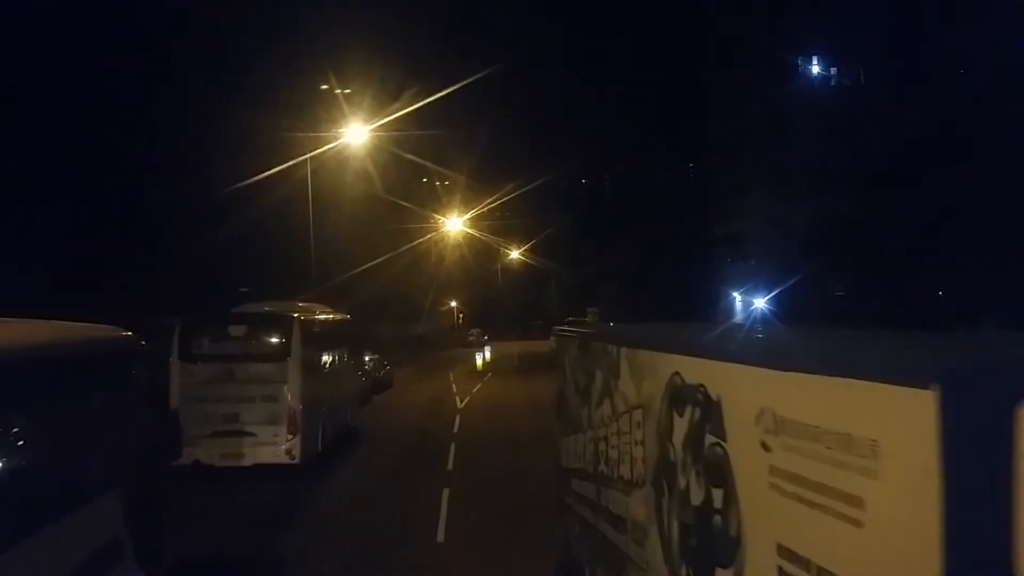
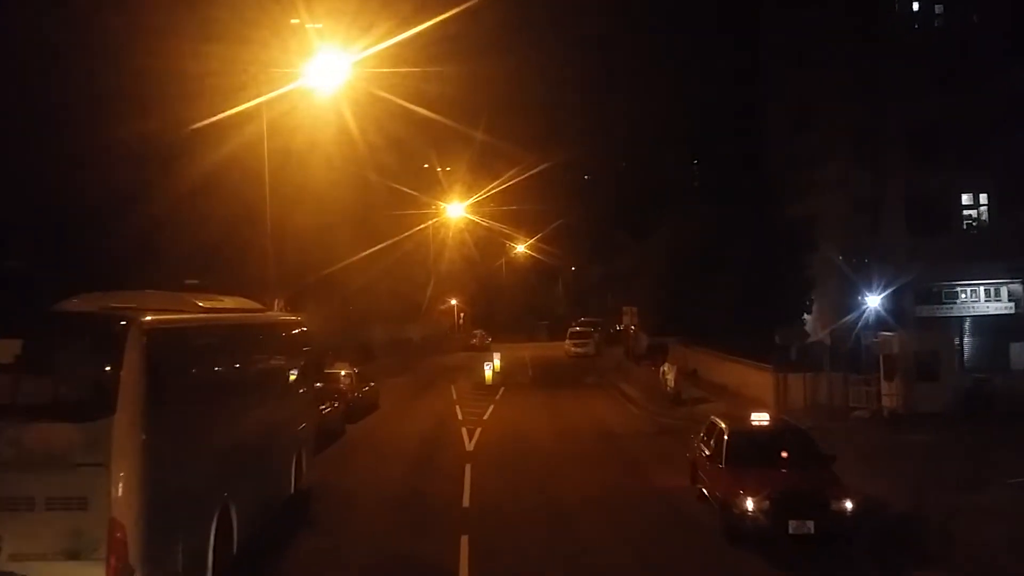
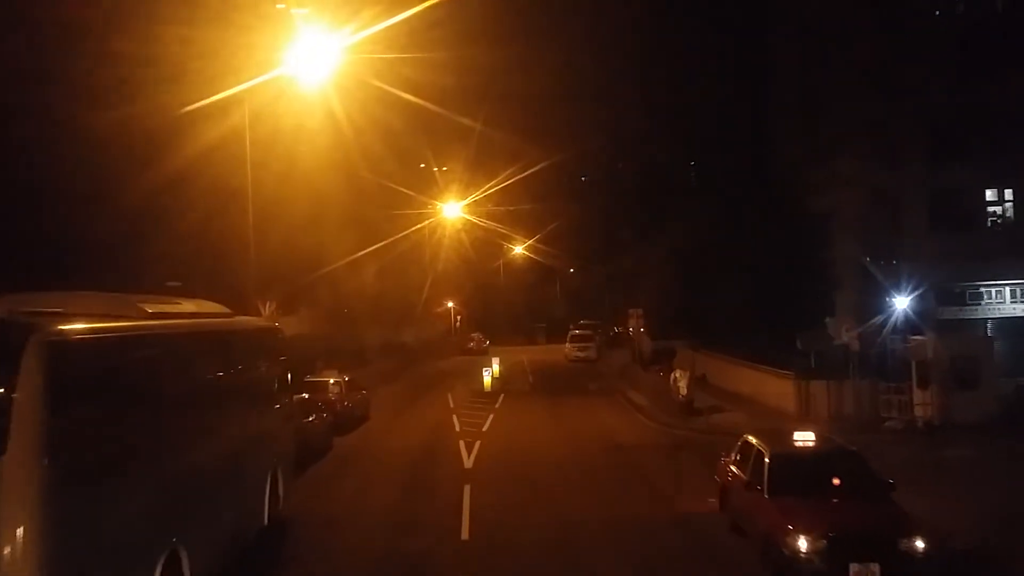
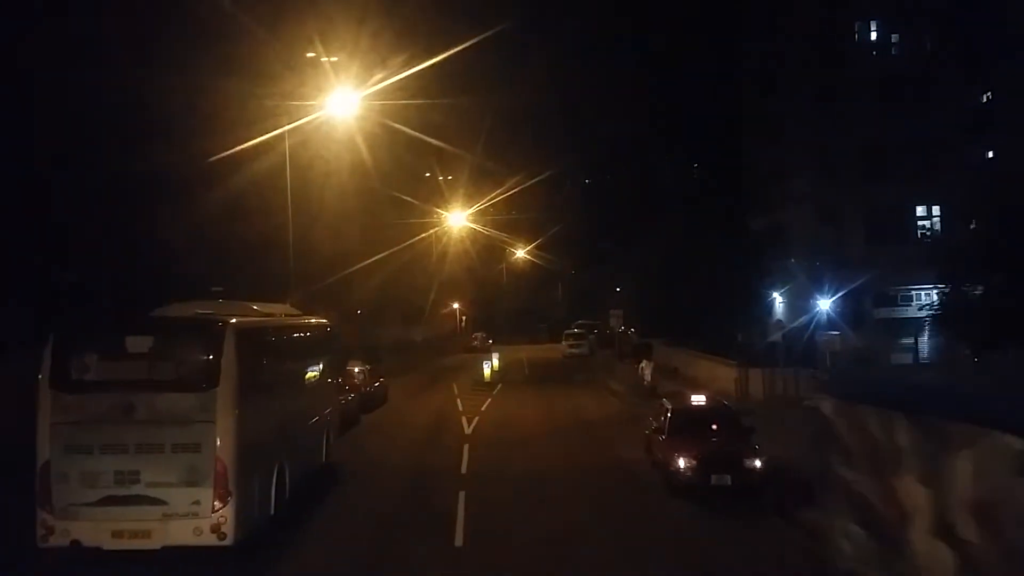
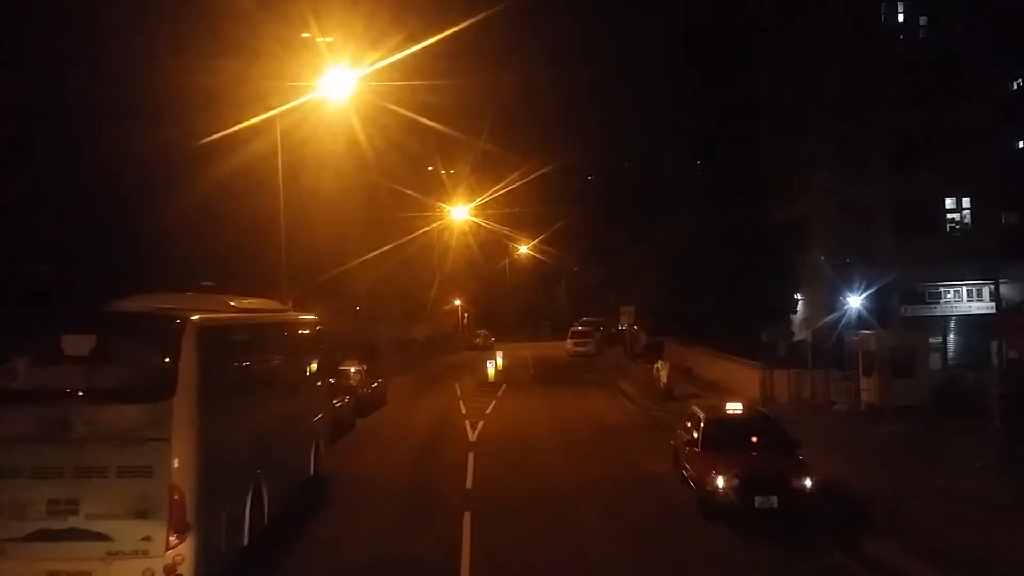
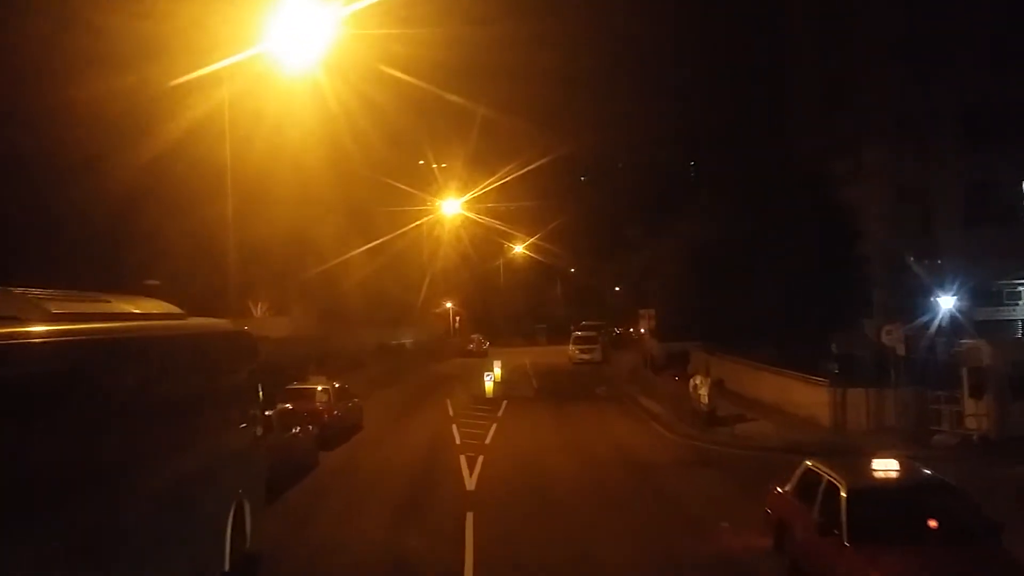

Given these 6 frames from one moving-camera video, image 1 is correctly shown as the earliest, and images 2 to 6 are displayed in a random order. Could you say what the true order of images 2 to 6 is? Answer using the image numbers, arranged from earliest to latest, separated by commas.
4, 5, 2, 3, 6
